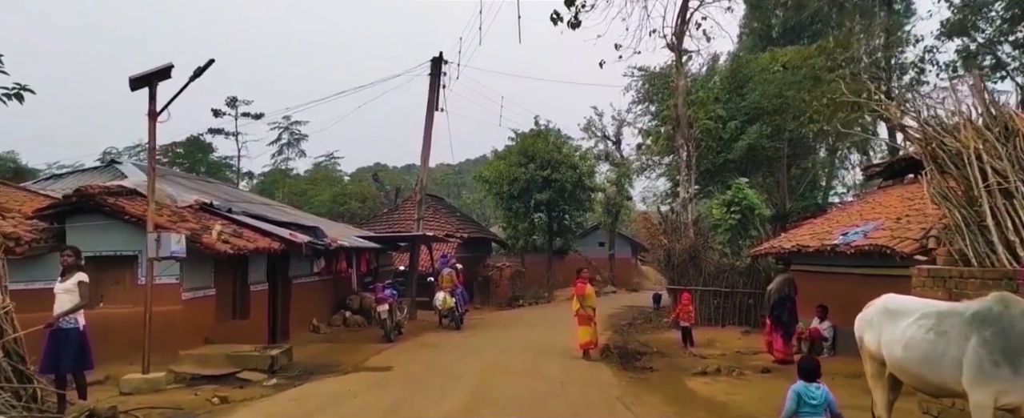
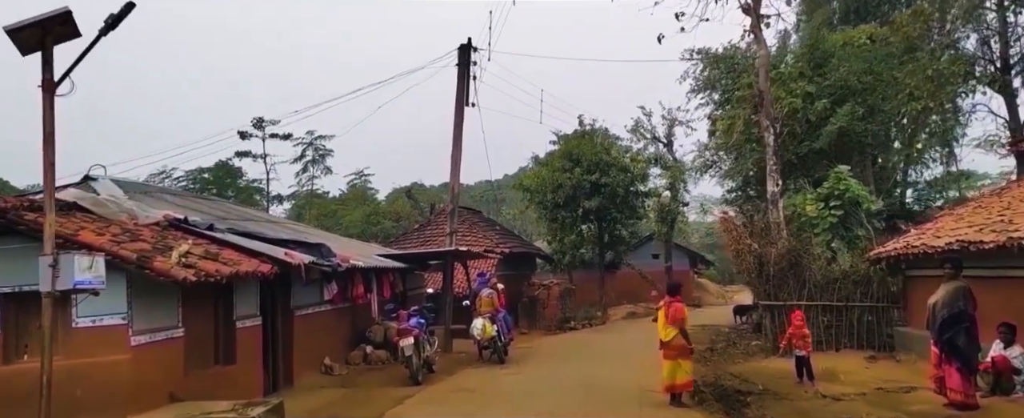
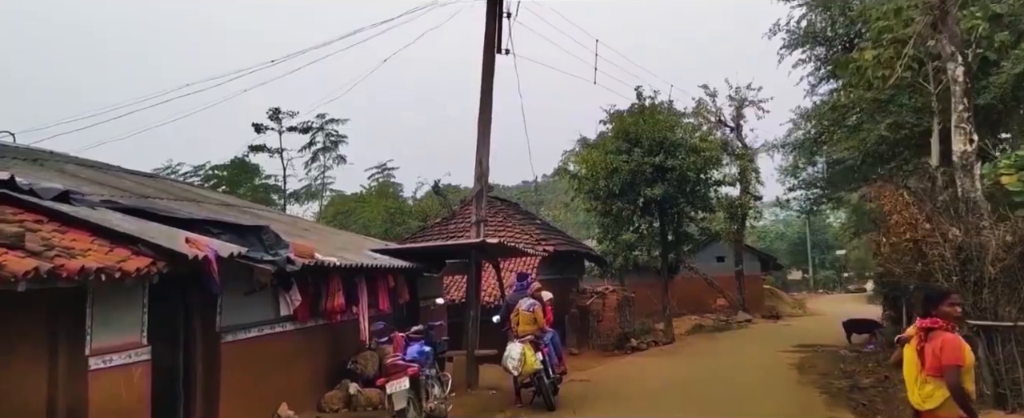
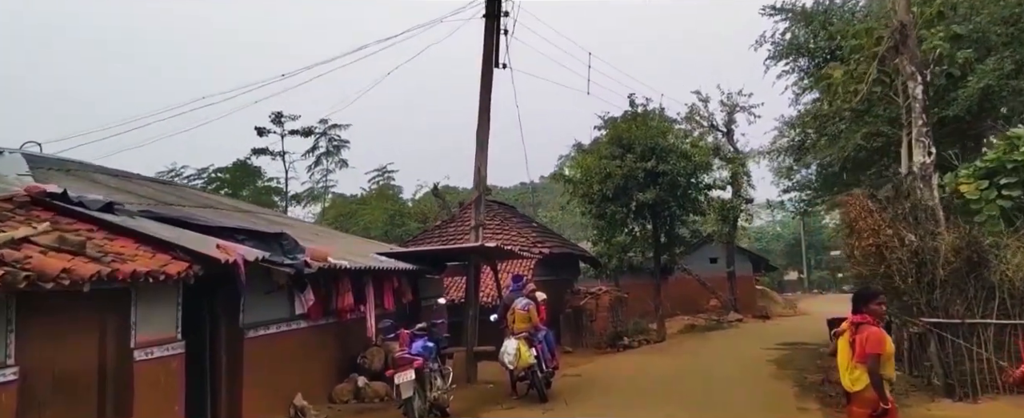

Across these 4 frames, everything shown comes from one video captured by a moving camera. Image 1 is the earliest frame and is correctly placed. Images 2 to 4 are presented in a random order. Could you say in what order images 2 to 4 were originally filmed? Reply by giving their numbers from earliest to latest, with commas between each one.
2, 4, 3
